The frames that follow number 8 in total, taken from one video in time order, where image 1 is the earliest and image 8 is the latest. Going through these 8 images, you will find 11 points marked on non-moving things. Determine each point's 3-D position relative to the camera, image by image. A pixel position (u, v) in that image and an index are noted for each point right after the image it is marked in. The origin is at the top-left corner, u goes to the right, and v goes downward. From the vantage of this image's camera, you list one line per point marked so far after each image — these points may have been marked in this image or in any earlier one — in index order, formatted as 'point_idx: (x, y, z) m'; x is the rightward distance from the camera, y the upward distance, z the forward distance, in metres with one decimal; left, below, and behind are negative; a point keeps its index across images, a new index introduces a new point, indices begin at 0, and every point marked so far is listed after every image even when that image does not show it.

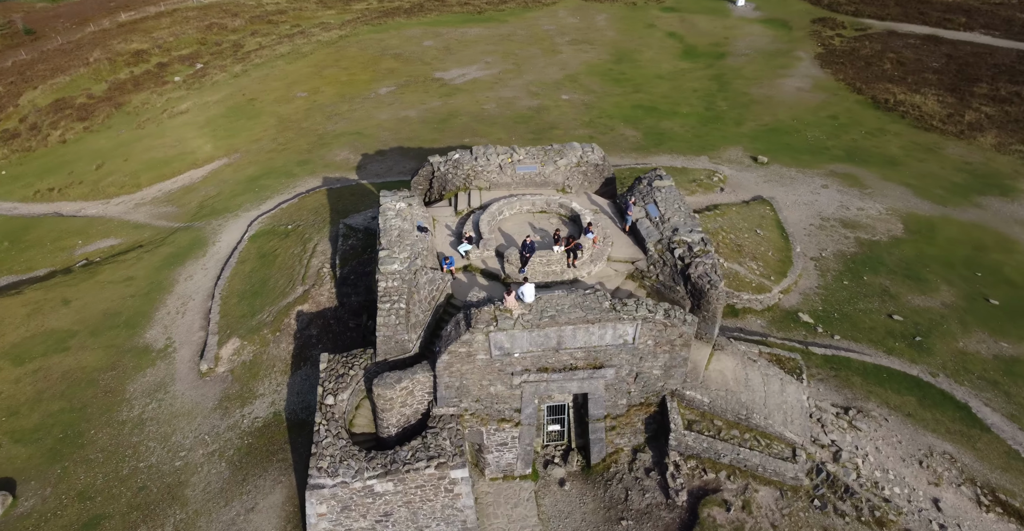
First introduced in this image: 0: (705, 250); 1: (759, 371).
0: (+5.9, +0.4, +19.0) m
1: (+7.5, -3.1, +18.6) m
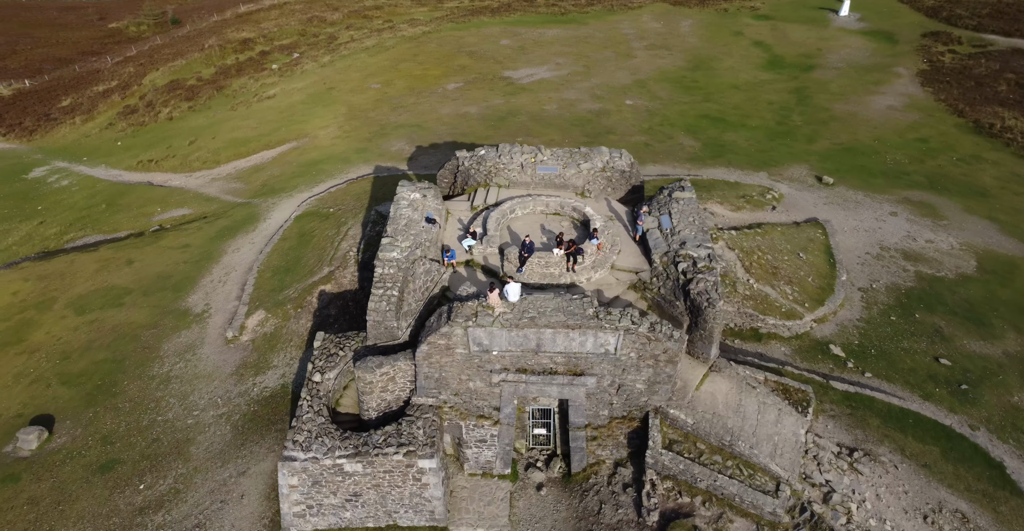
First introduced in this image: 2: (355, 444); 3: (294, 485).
0: (+5.8, 0.0, +18.2) m
1: (+7.0, -3.8, +17.6) m
2: (-4.2, -4.9, +16.3) m
3: (-5.9, -6.0, +16.3) m
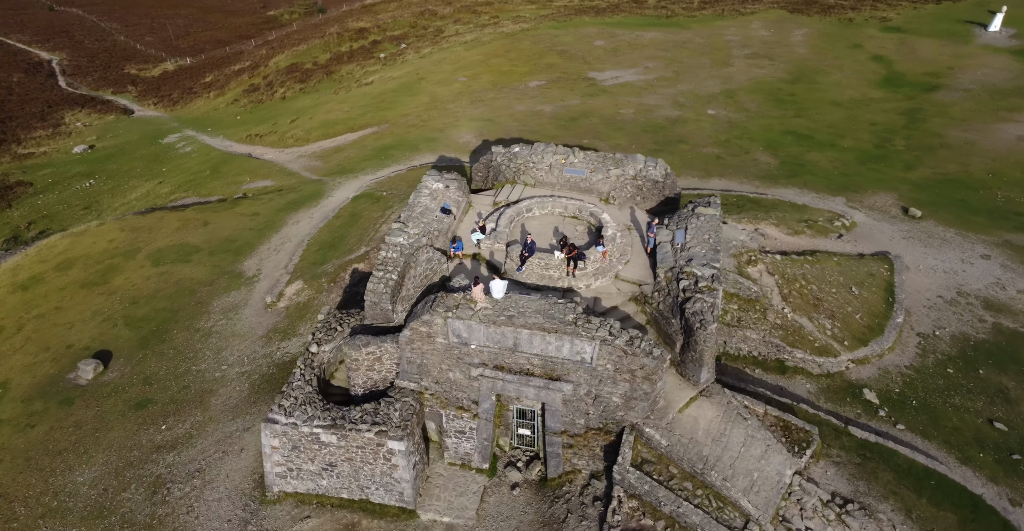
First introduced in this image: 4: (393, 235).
0: (+5.6, -0.6, +17.3) m
1: (+6.3, -4.4, +16.6) m
2: (-5.1, -4.3, +17.1) m
3: (-6.8, -5.2, +17.3) m
4: (-3.8, +1.0, +19.3) m
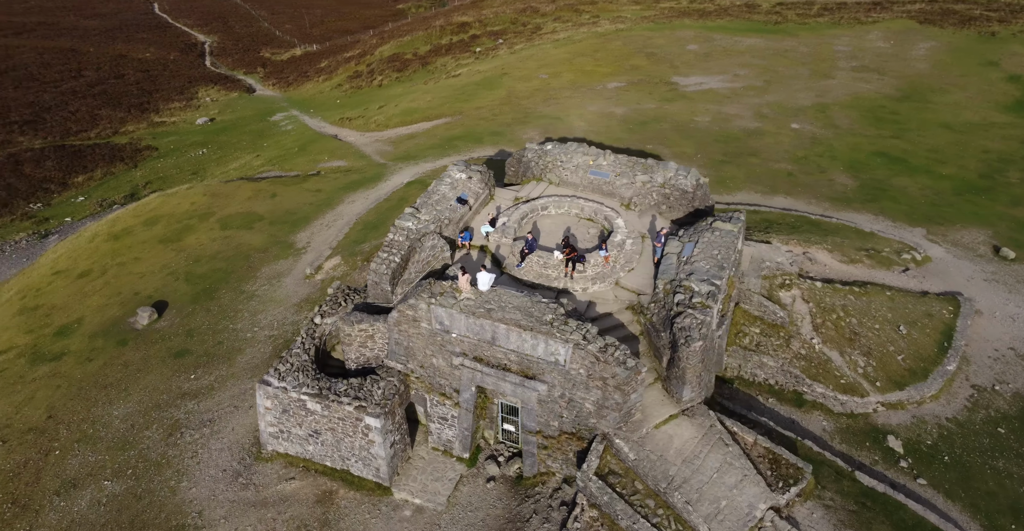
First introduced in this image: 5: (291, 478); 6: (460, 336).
0: (+5.3, -1.1, +16.5) m
1: (+5.4, -4.9, +15.8) m
2: (-5.7, -3.6, +17.9) m
3: (-7.4, -4.3, +18.4) m
4: (-3.6, +1.5, +19.9) m
5: (-6.9, -6.6, +18.8) m
6: (-1.4, -2.0, +16.7) m
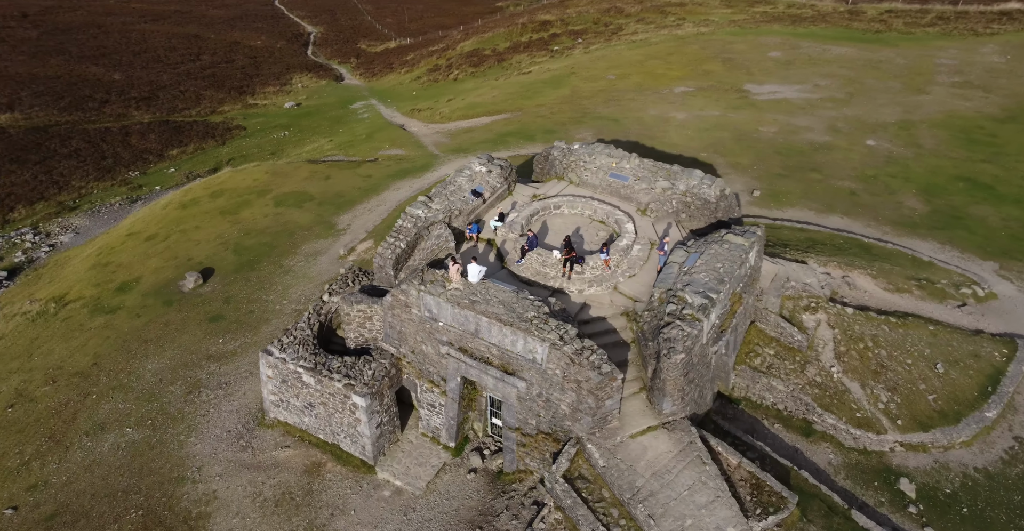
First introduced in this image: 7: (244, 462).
0: (+4.8, -1.4, +15.9) m
1: (+4.6, -5.2, +15.2) m
2: (-6.0, -2.9, +18.6) m
3: (-7.8, -3.5, +19.3) m
4: (-3.3, +2.0, +20.3) m
5: (-7.4, -5.9, +19.6) m
6: (-1.8, -1.7, +16.9) m
7: (-8.6, -6.3, +19.2) m
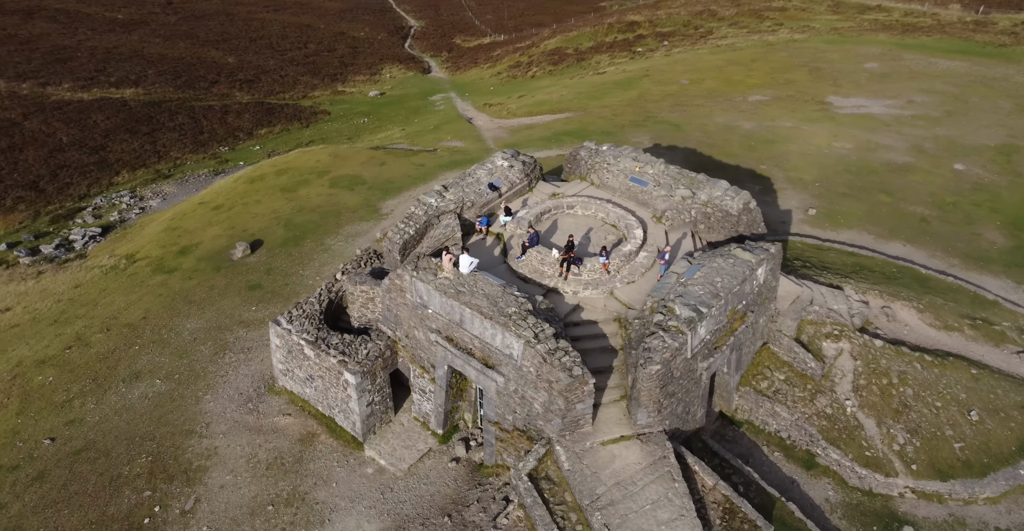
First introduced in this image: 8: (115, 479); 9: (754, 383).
0: (+4.3, -1.6, +15.3) m
1: (+3.6, -5.5, +14.7) m
2: (-6.2, -2.2, +19.5) m
3: (-7.9, -2.7, +20.4) m
4: (-2.8, +2.4, +20.7) m
5: (-7.7, -5.0, +20.6) m
6: (-2.2, -1.4, +17.2) m
7: (-8.9, -5.3, +20.4) m
8: (-12.6, -6.8, +19.1) m
9: (+7.8, -3.8, +19.4) m
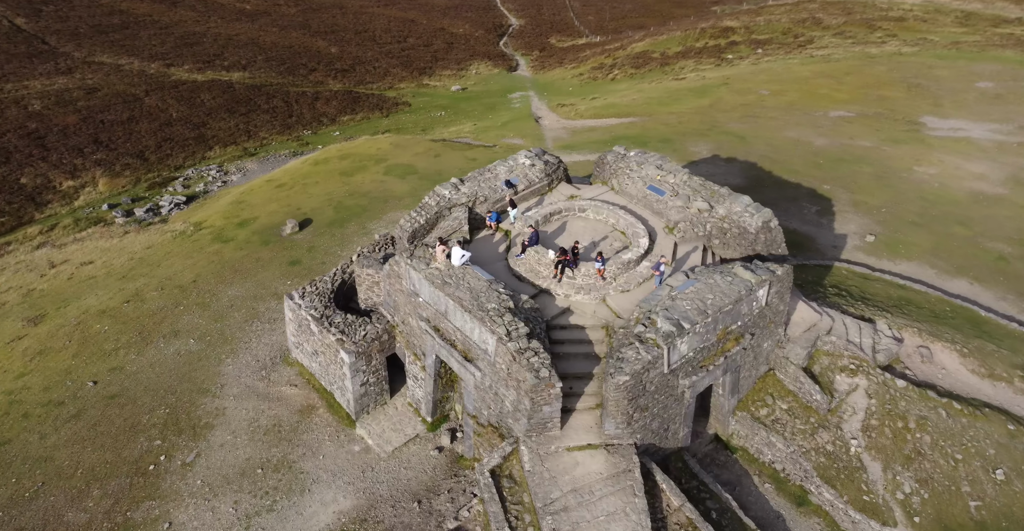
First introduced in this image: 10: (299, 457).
0: (+3.6, -1.9, +14.9) m
1: (+2.5, -5.7, +14.3) m
2: (-6.3, -1.6, +20.3) m
3: (-7.9, -1.8, +21.5) m
4: (-2.3, +2.7, +21.1) m
5: (-7.8, -4.2, +21.7) m
6: (-2.5, -1.1, +17.6) m
7: (-9.1, -4.4, +21.6) m
8: (-13.0, -5.5, +20.8) m
9: (+7.4, -4.4, +18.5) m
10: (-6.7, -6.0, +19.0) m
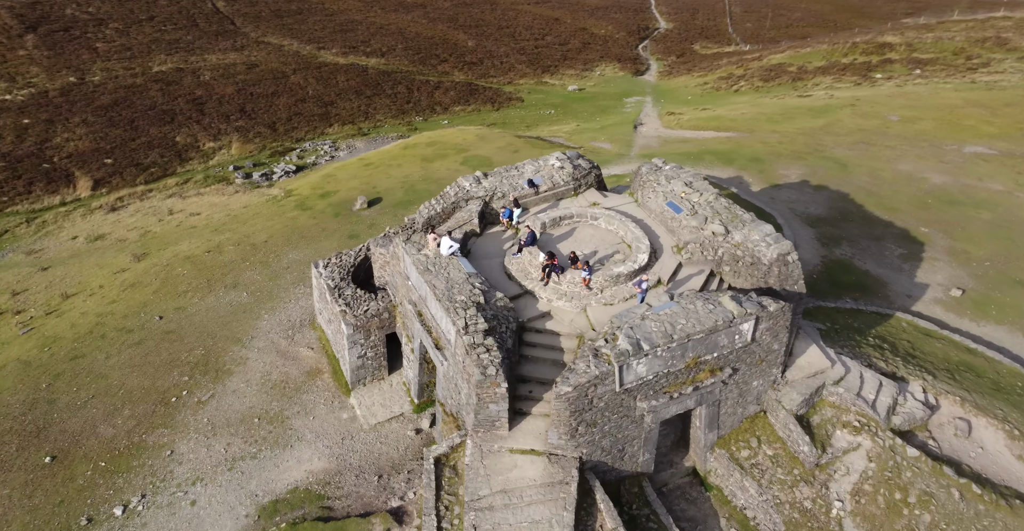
0: (+2.4, -2.3, +14.4) m
1: (+0.7, -5.8, +14.2) m
2: (-6.2, -0.7, +21.7) m
3: (-7.5, -0.7, +23.1) m
4: (-1.6, +3.0, +21.7) m
5: (-7.8, -3.1, +23.4) m
6: (-3.0, -0.6, +18.3) m
7: (-9.1, -3.1, +23.6) m
8: (-13.1, -3.7, +23.5) m
9: (+6.4, -5.3, +17.3) m
10: (-7.4, -5.0, +20.6) m
